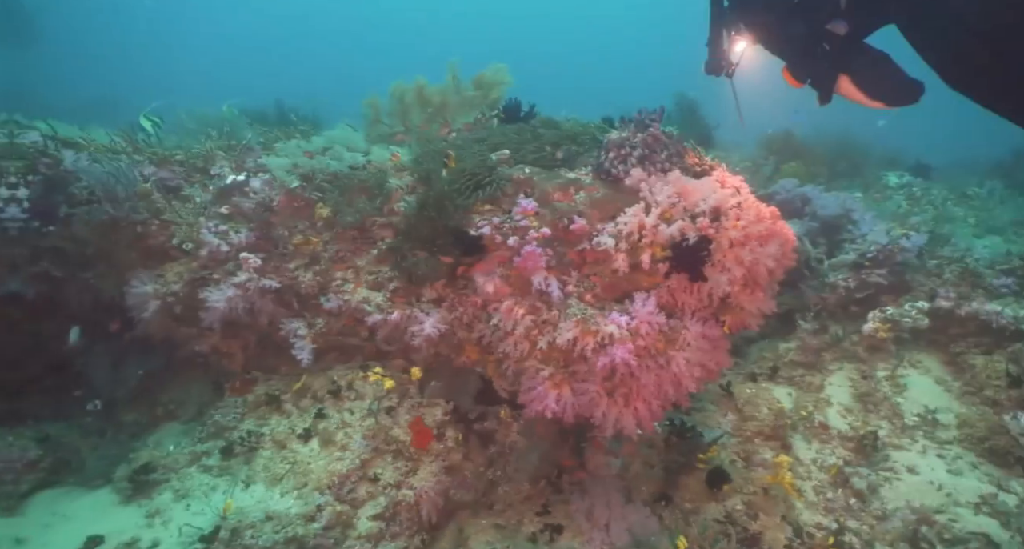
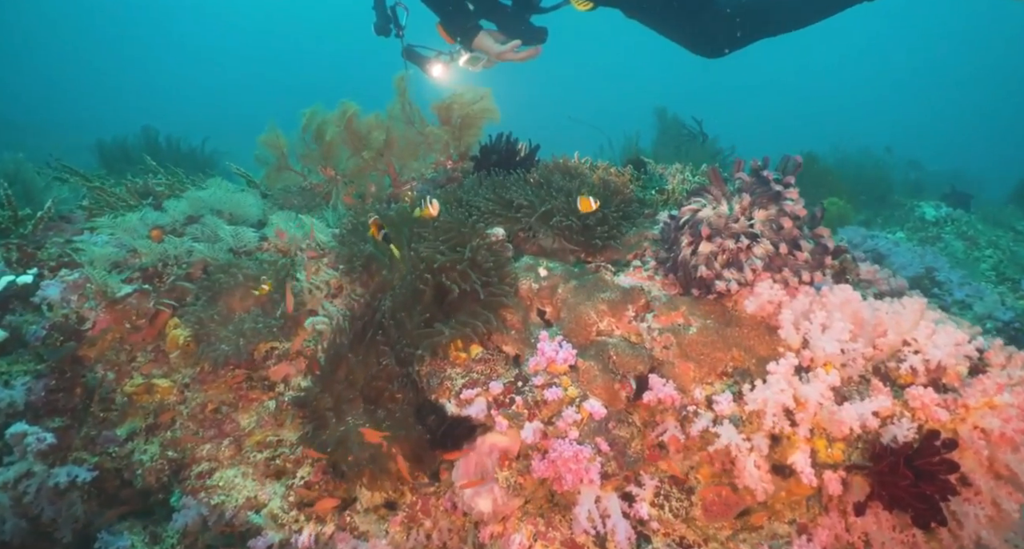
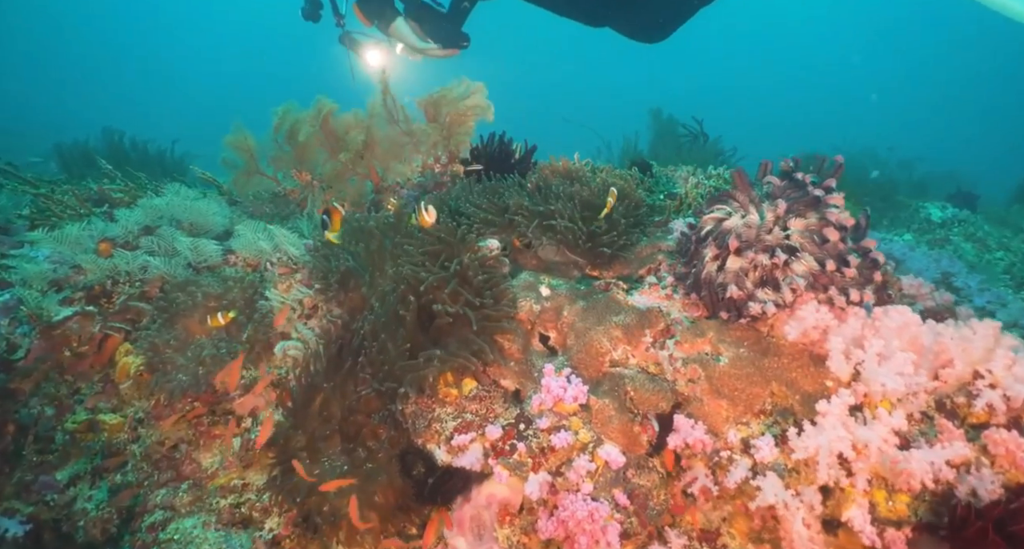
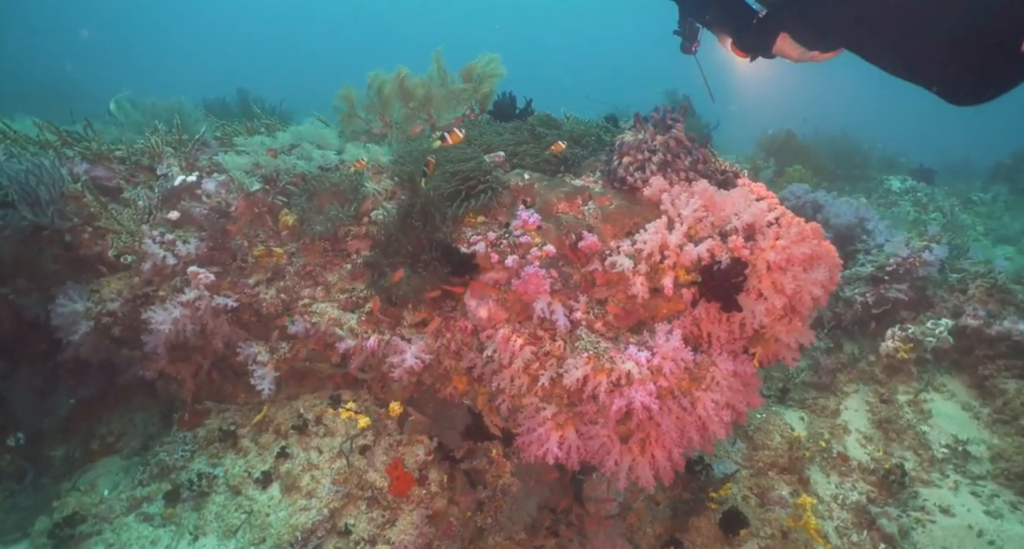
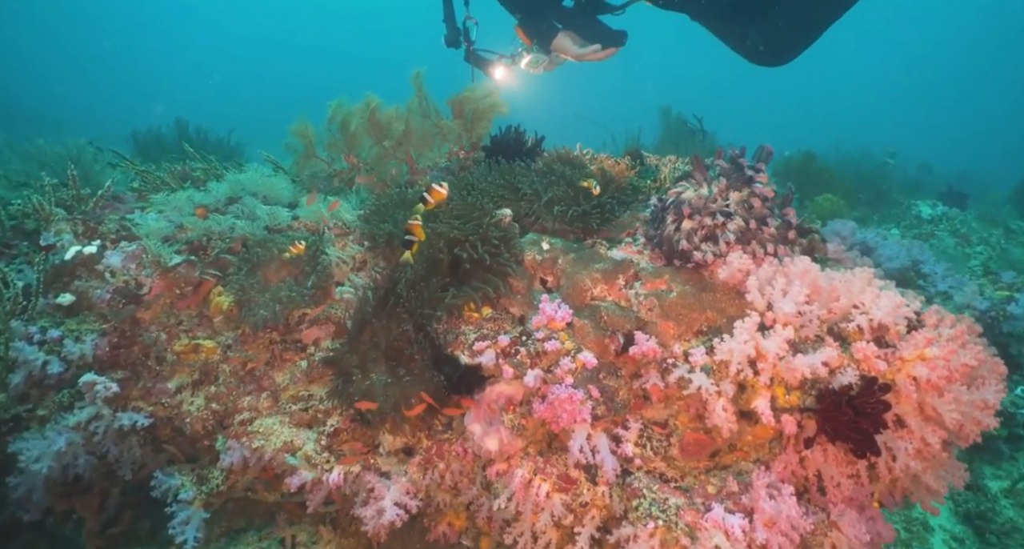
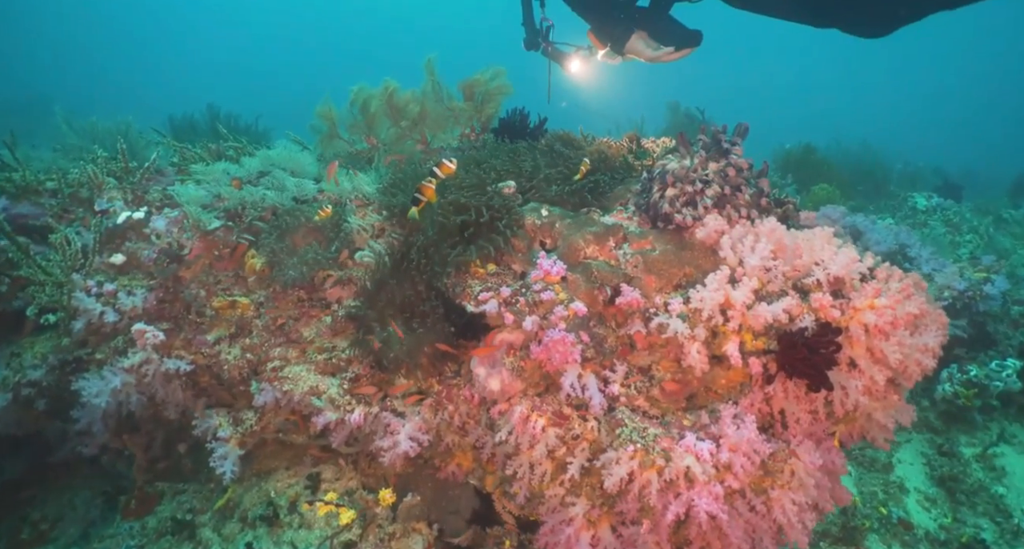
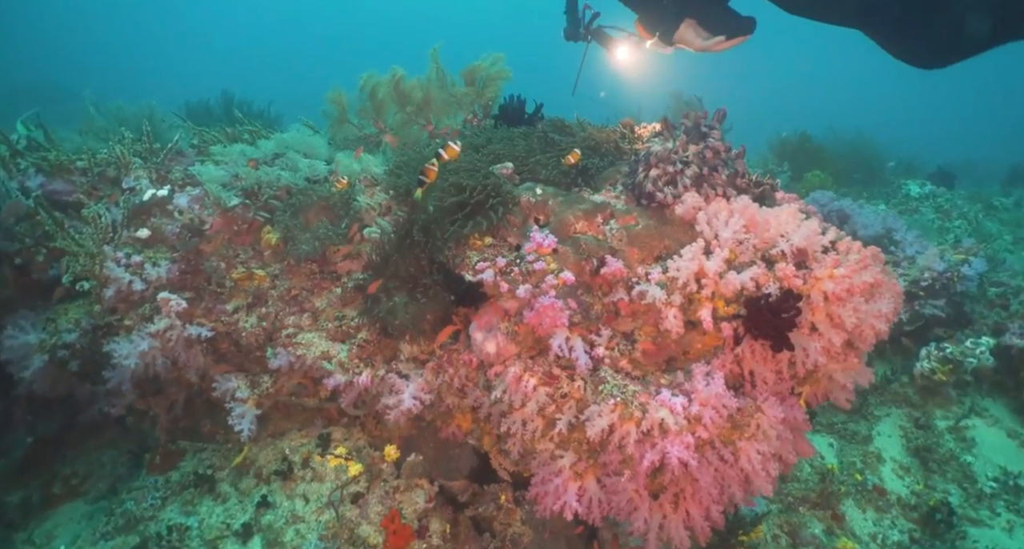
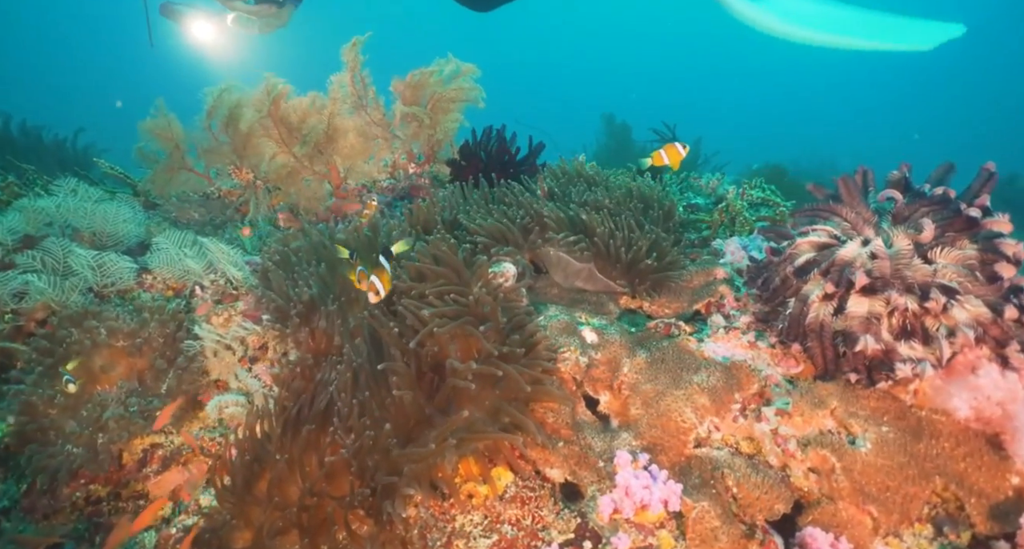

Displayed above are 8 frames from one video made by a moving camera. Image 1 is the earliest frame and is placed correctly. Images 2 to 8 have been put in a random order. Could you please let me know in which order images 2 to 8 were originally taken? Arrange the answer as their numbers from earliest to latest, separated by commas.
4, 7, 6, 5, 2, 3, 8
